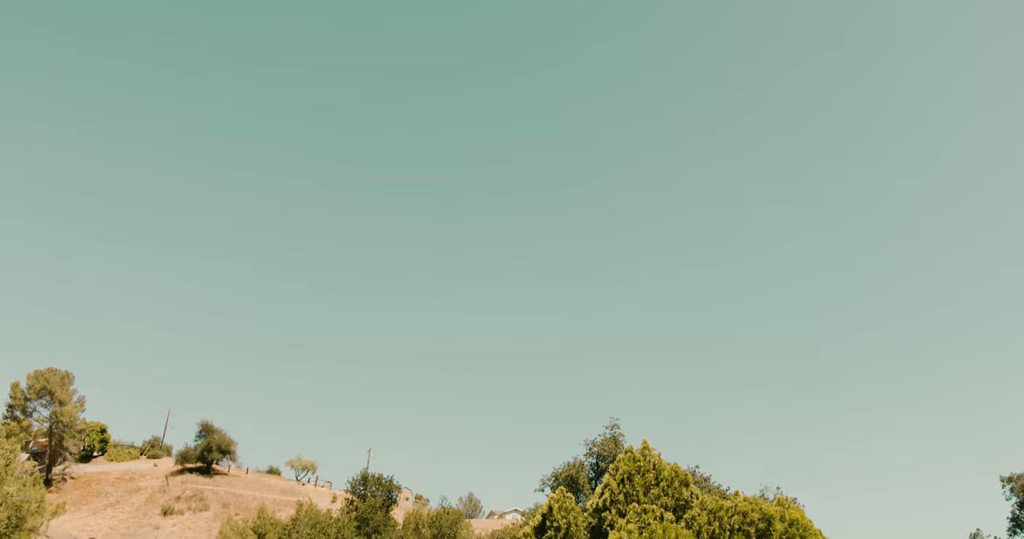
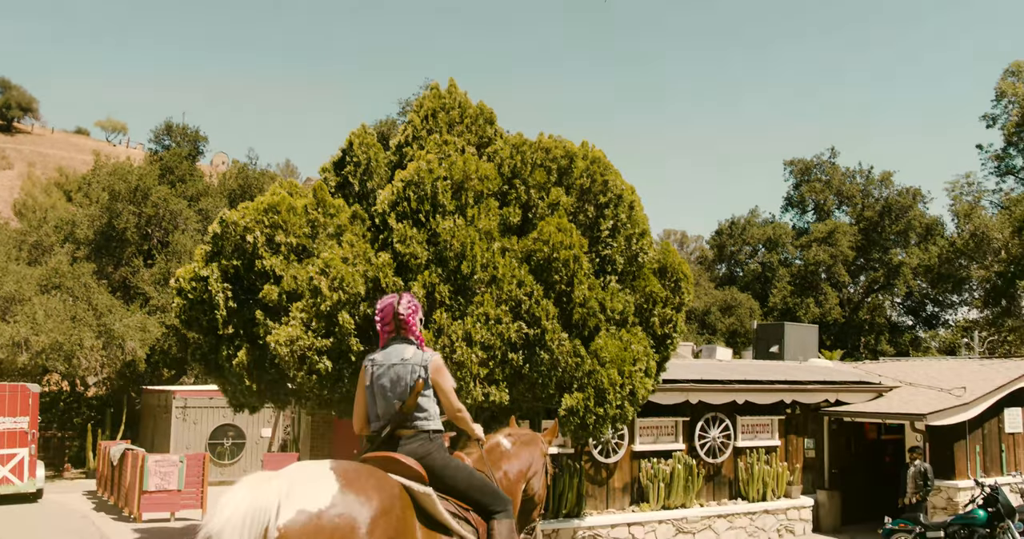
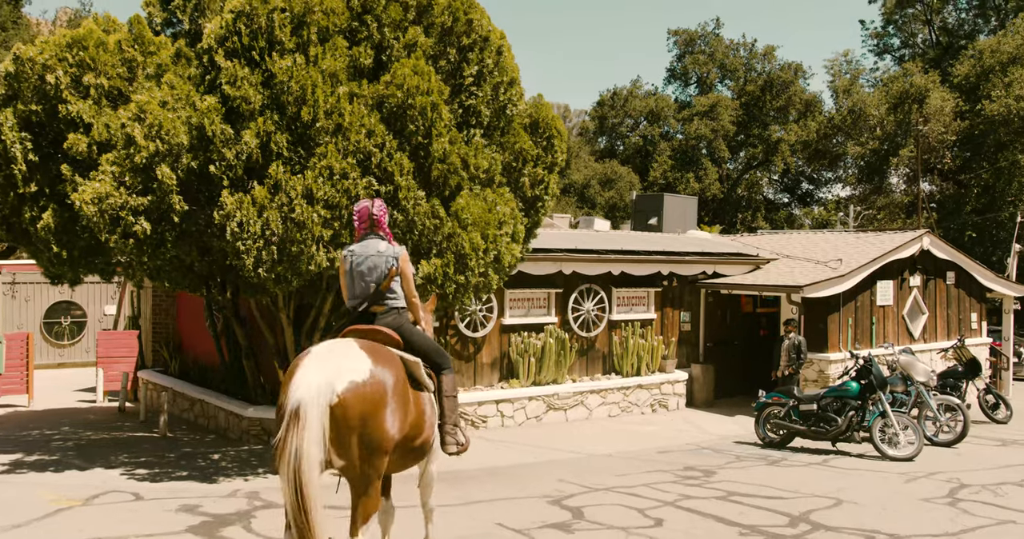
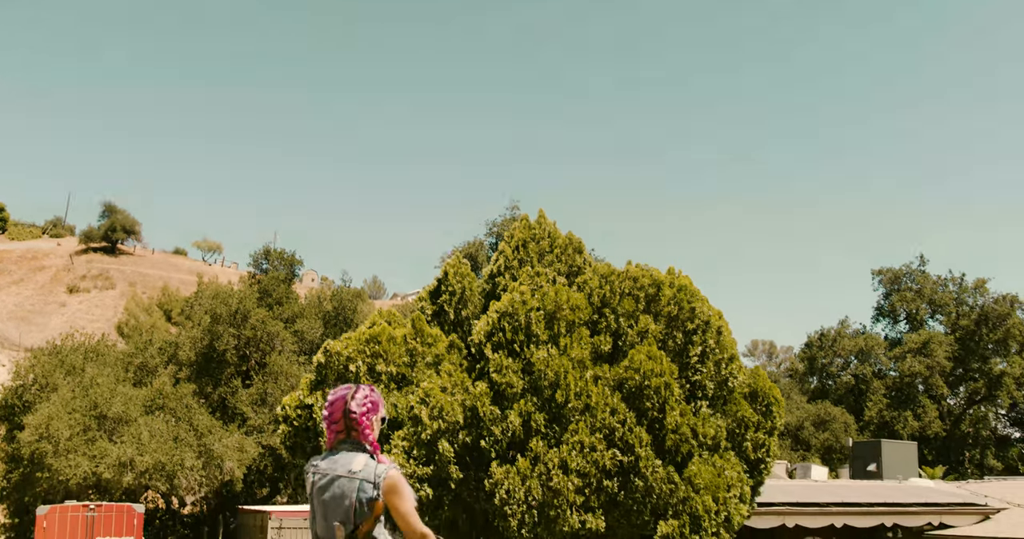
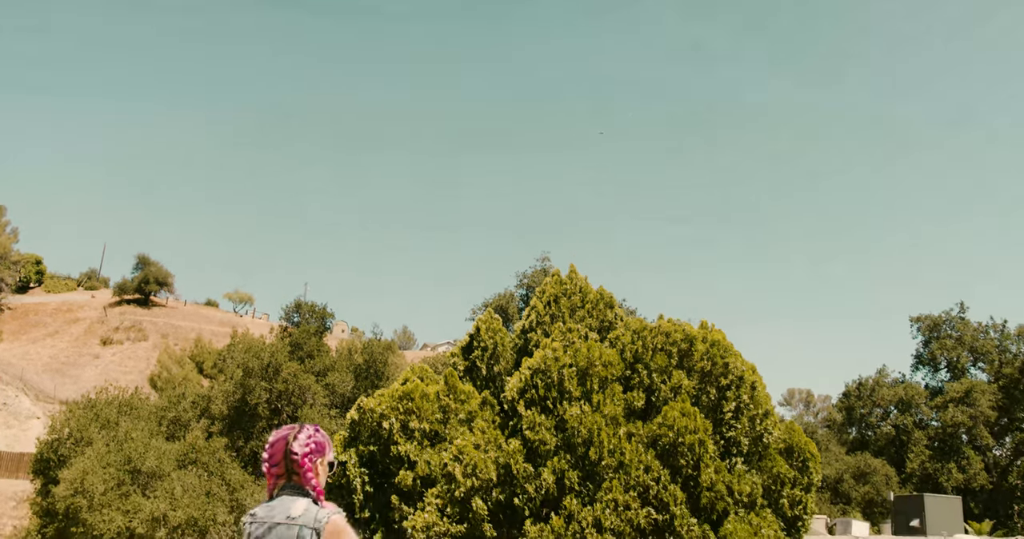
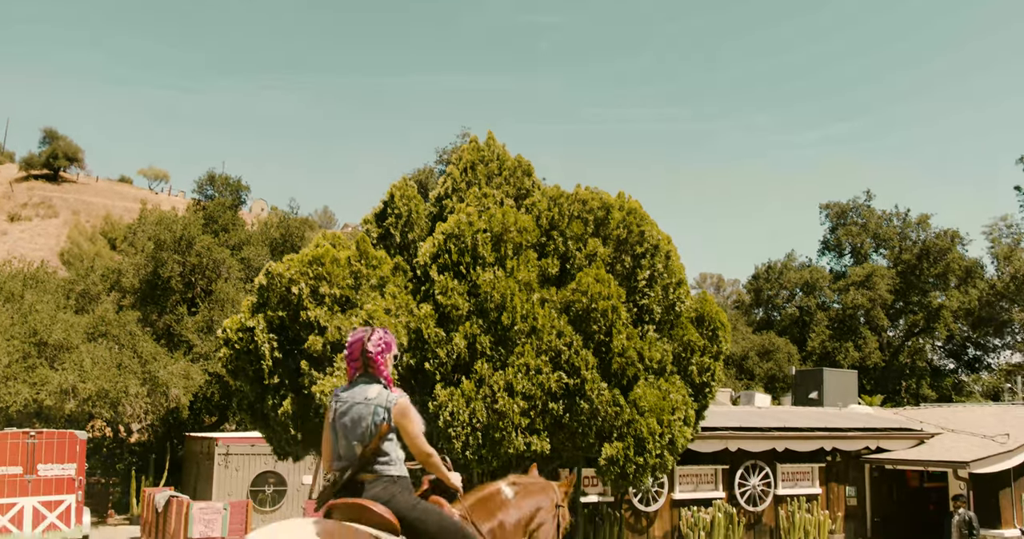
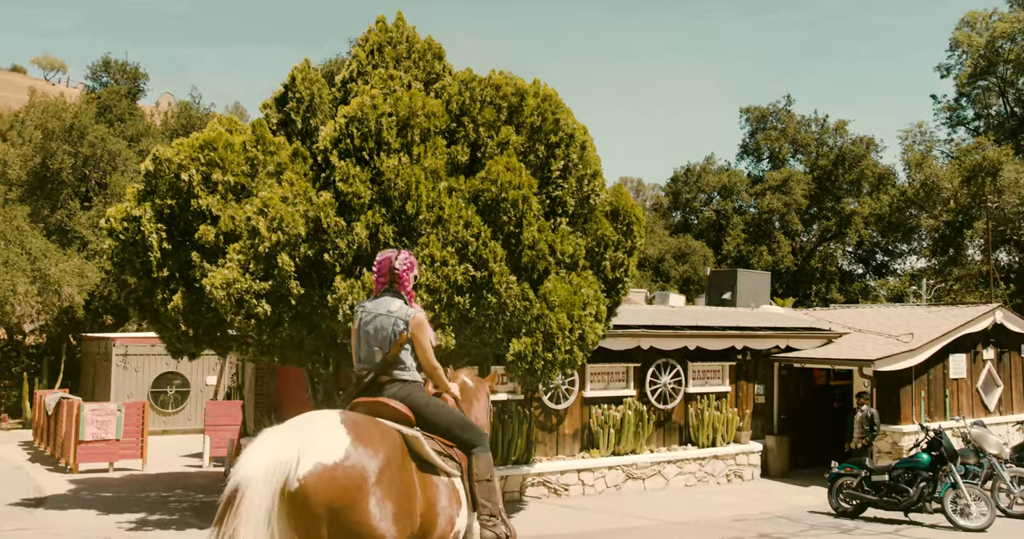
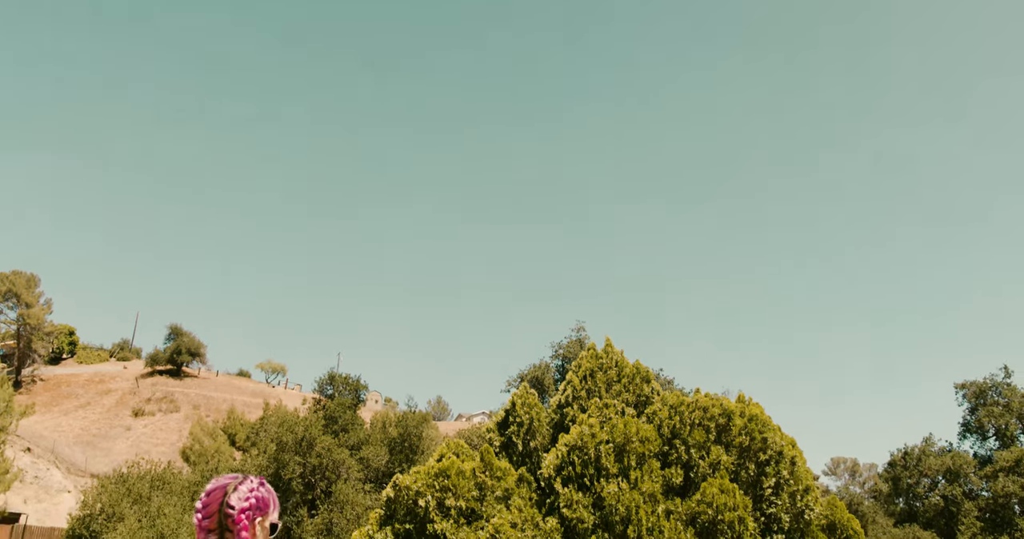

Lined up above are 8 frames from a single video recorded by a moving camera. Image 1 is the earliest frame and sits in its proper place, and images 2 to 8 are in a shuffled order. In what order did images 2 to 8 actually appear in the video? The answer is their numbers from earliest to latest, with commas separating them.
8, 5, 4, 6, 2, 7, 3
